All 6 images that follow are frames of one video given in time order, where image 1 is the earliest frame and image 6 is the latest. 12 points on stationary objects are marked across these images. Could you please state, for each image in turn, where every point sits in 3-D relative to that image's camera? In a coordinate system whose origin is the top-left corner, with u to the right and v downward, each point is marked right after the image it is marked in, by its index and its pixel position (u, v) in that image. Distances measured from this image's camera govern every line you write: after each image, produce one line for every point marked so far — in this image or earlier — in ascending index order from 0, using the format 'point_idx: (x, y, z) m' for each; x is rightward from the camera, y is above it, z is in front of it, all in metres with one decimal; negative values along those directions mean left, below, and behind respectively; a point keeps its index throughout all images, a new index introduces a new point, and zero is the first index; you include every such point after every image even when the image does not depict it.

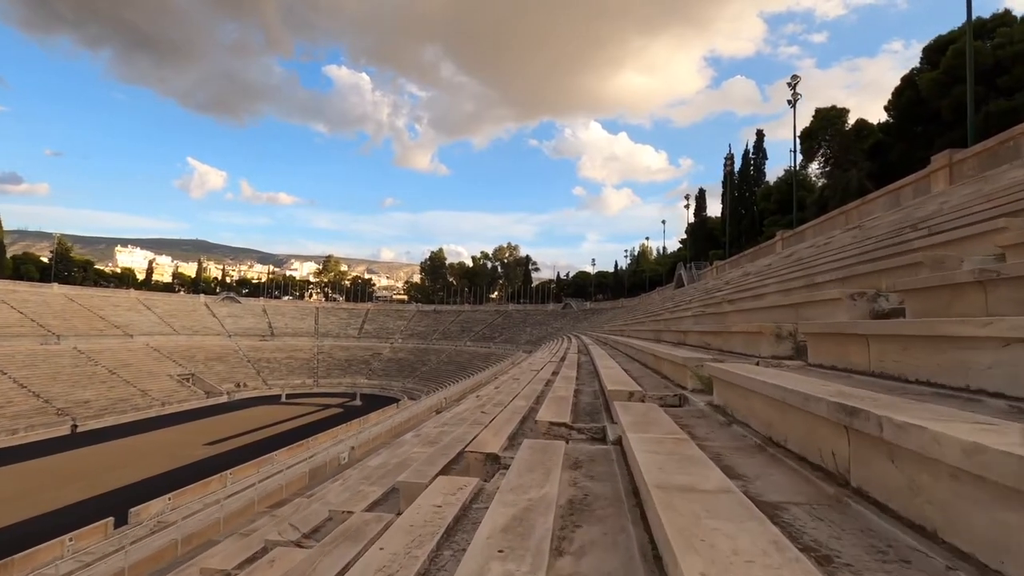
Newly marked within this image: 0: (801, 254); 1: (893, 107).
0: (+4.5, +0.5, +7.4) m
1: (+10.3, +4.9, +12.9) m
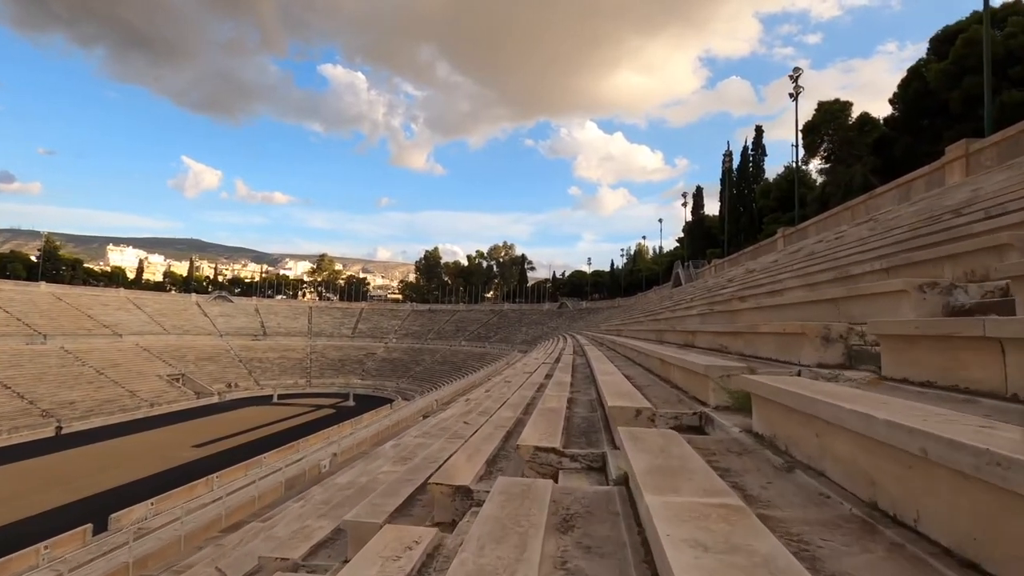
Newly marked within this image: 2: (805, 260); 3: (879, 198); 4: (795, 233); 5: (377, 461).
0: (+4.3, +0.6, +7.0) m
1: (+10.1, +4.9, +12.6) m
2: (+3.5, +0.4, +5.7) m
3: (+6.7, +1.7, +8.9) m
4: (+6.9, +1.3, +12.0) m
5: (-1.0, -1.3, +3.8) m
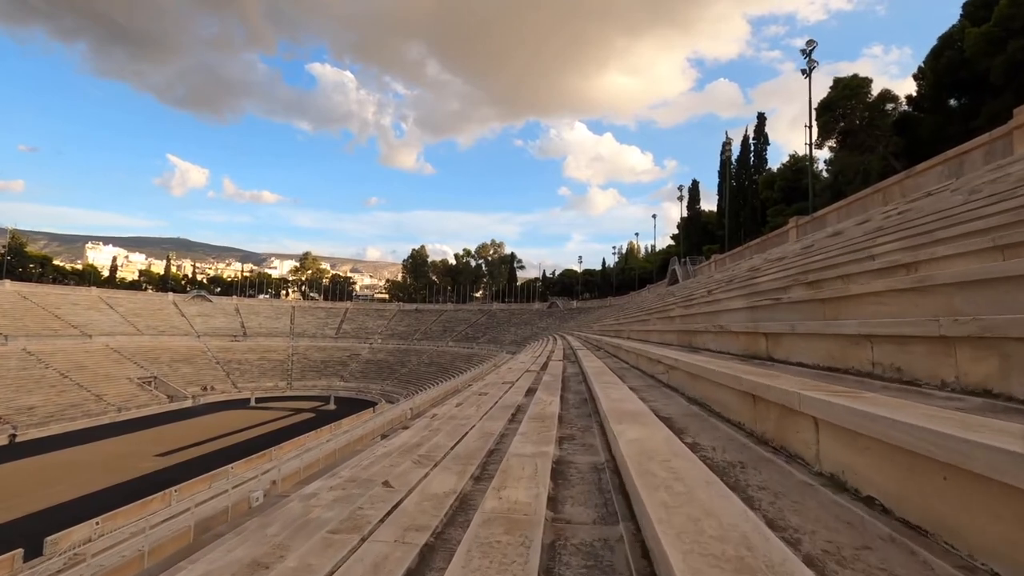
0: (+4.1, +0.7, +5.7) m
1: (+9.7, +5.0, +11.4) m
2: (+3.3, +0.5, +4.3) m
3: (+6.4, +1.8, +7.7) m
4: (+6.6, +1.5, +10.8) m
5: (-1.3, -1.2, +2.4) m
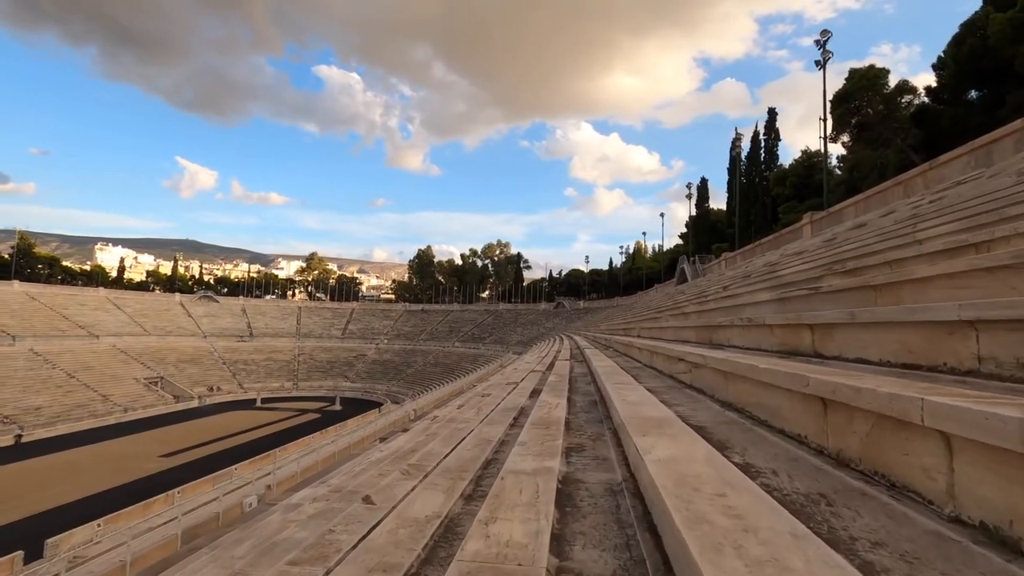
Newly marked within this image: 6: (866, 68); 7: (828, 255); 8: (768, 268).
0: (+4.1, +0.8, +5.4) m
1: (+9.8, +5.1, +11.0) m
2: (+3.3, +0.5, +4.0) m
3: (+6.5, +1.8, +7.3) m
4: (+6.7, +1.5, +10.4) m
5: (-1.3, -1.2, +2.1) m
6: (+9.5, +5.9, +13.2) m
7: (+2.8, +0.3, +4.3) m
8: (+3.3, +0.3, +6.2) m
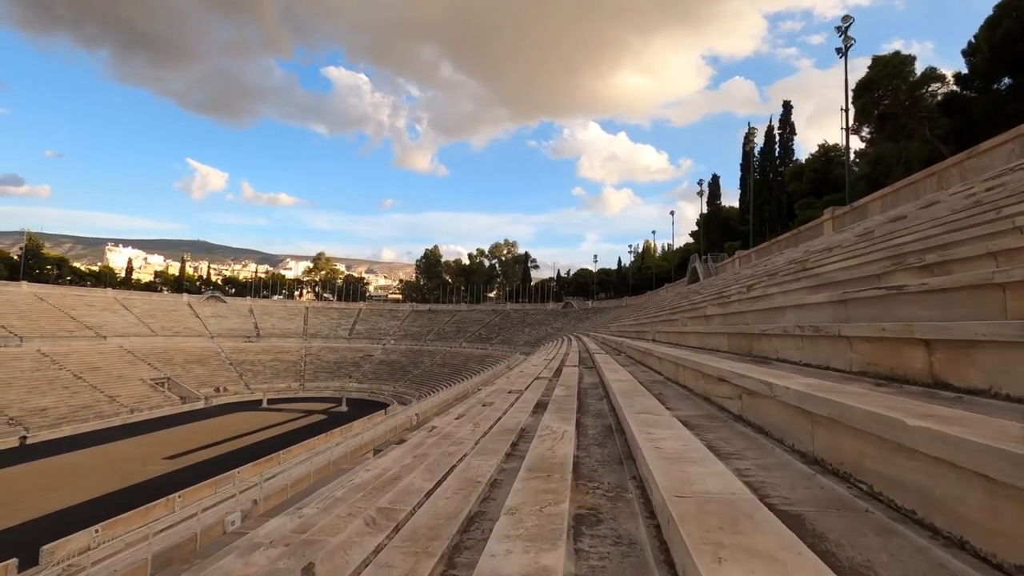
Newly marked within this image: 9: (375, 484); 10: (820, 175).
0: (+4.1, +0.8, +4.8) m
1: (+9.9, +5.1, +10.3) m
2: (+3.3, +0.6, +3.5) m
3: (+6.5, +1.8, +6.7) m
4: (+6.8, +1.5, +9.8) m
5: (-1.3, -1.2, +1.7) m
6: (+9.7, +5.9, +12.5) m
7: (+2.8, +0.3, +3.8) m
8: (+3.3, +0.3, +5.7) m
9: (-0.8, -1.2, +2.9) m
10: (+10.9, +4.0, +17.2) m
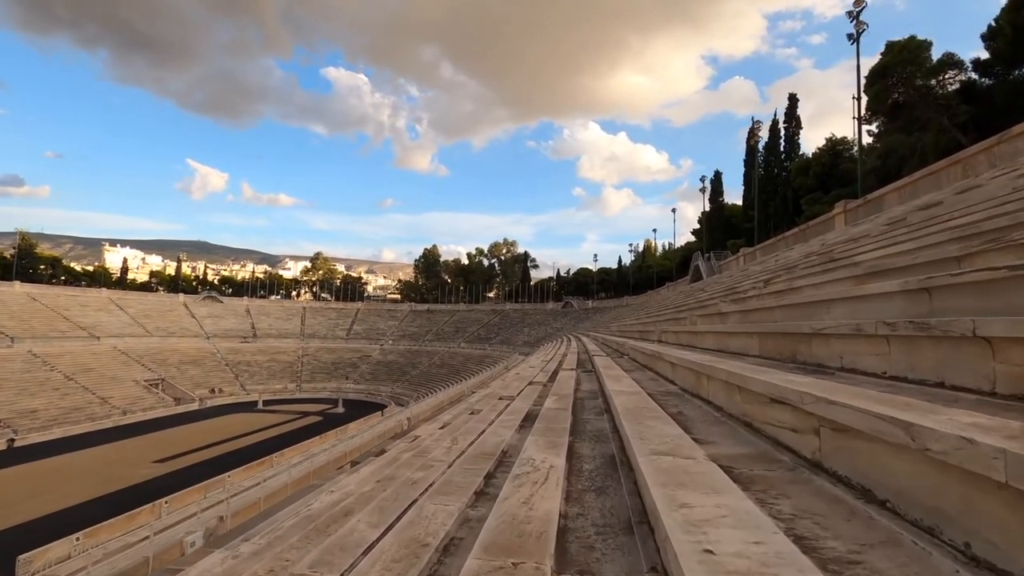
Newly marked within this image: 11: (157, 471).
0: (+4.0, +0.8, +4.3) m
1: (+9.8, +5.2, +9.8) m
2: (+3.2, +0.6, +2.9) m
3: (+6.4, +1.9, +6.2) m
4: (+6.7, +1.6, +9.2) m
5: (-1.4, -1.1, +1.1) m
6: (+9.6, +6.0, +12.0) m
7: (+2.7, +0.3, +3.3) m
8: (+3.2, +0.3, +5.1) m
9: (-0.9, -1.1, +2.4) m
10: (+10.8, +4.0, +16.6) m
11: (-14.6, -7.5, +19.7) m
